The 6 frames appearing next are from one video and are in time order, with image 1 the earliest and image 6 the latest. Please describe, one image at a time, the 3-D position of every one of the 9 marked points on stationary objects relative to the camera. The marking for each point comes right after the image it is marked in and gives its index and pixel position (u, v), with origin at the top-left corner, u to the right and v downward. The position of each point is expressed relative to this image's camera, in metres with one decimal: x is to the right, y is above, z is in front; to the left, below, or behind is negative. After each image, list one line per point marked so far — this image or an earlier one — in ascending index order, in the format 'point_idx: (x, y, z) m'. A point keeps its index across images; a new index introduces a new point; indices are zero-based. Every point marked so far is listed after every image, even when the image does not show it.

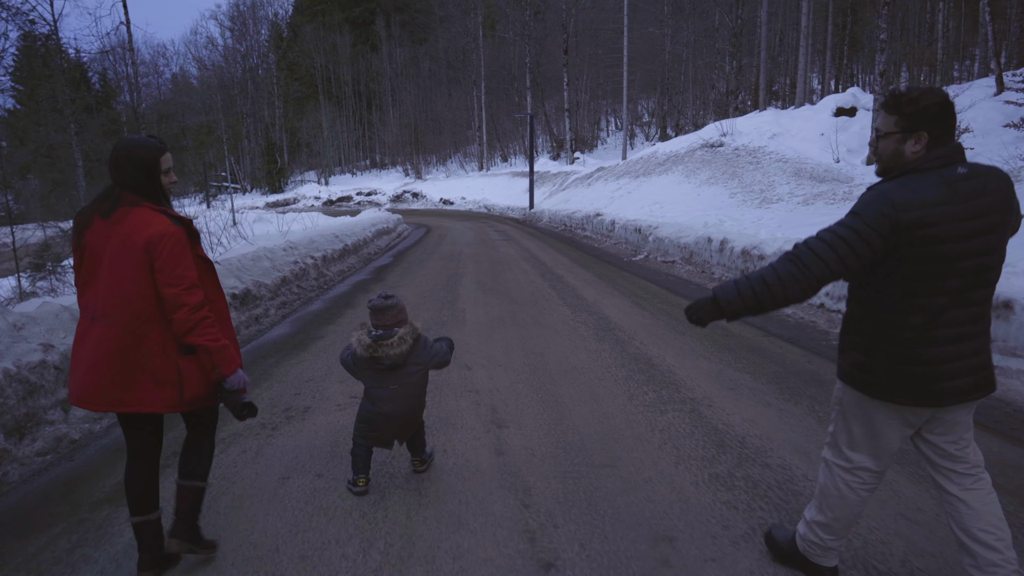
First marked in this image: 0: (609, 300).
0: (+1.5, -0.2, +8.9) m
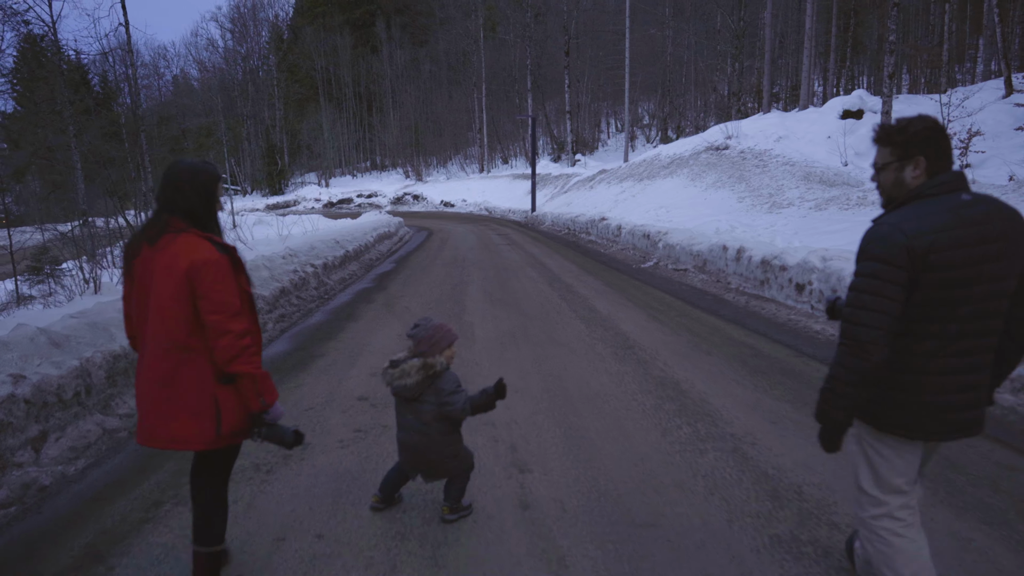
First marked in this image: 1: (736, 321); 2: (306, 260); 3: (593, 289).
0: (+1.6, -0.4, +8.5) m
1: (+2.9, -0.4, +7.7) m
2: (-4.0, +0.5, +11.5) m
3: (+1.4, 0.0, +10.6) m
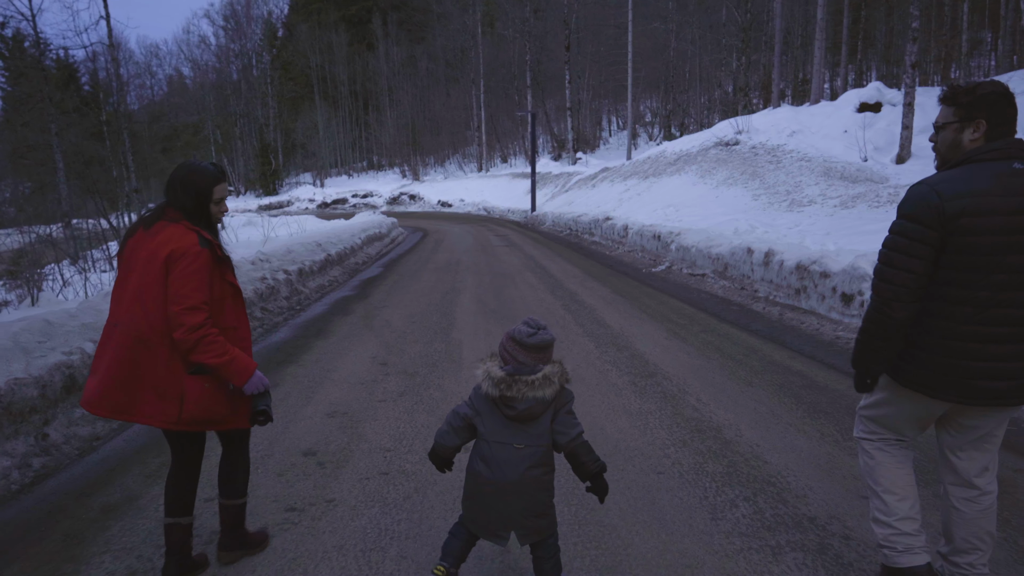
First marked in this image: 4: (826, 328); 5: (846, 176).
0: (+1.5, -0.5, +7.3) m
1: (+2.9, -0.6, +6.5) m
2: (-4.0, +0.4, +10.3) m
3: (+1.4, -0.1, +9.4) m
4: (+3.5, -0.4, +6.7) m
5: (+9.3, +3.1, +16.6) m
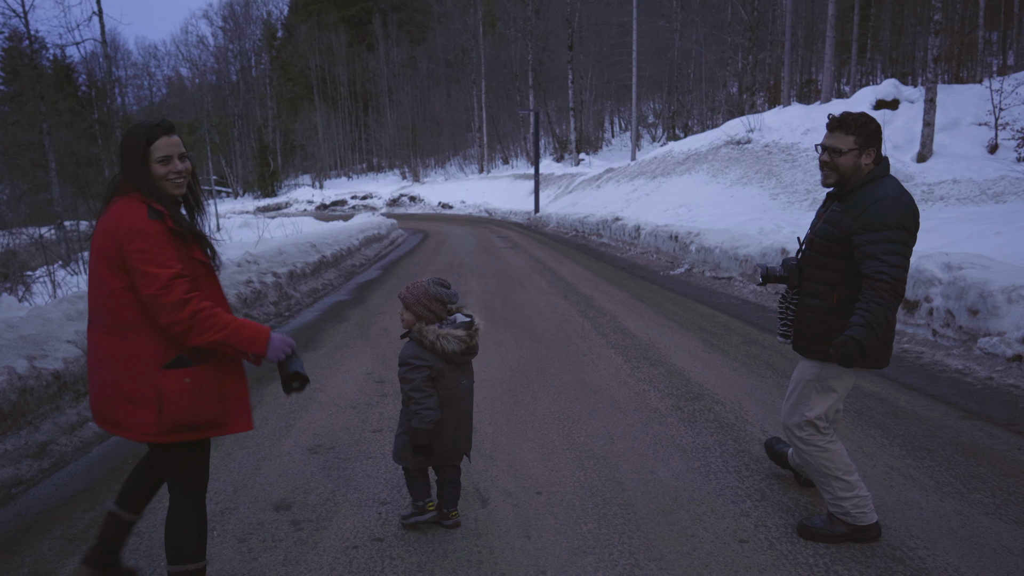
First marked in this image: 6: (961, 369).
0: (+1.7, -0.5, +6.4) m
1: (+3.0, -0.6, +5.6) m
2: (-3.9, +0.3, +9.5) m
3: (+1.5, -0.2, +8.5) m
4: (+3.7, -0.5, +5.9) m
5: (+9.5, +3.0, +15.8) m
6: (+3.7, -0.7, +4.9) m
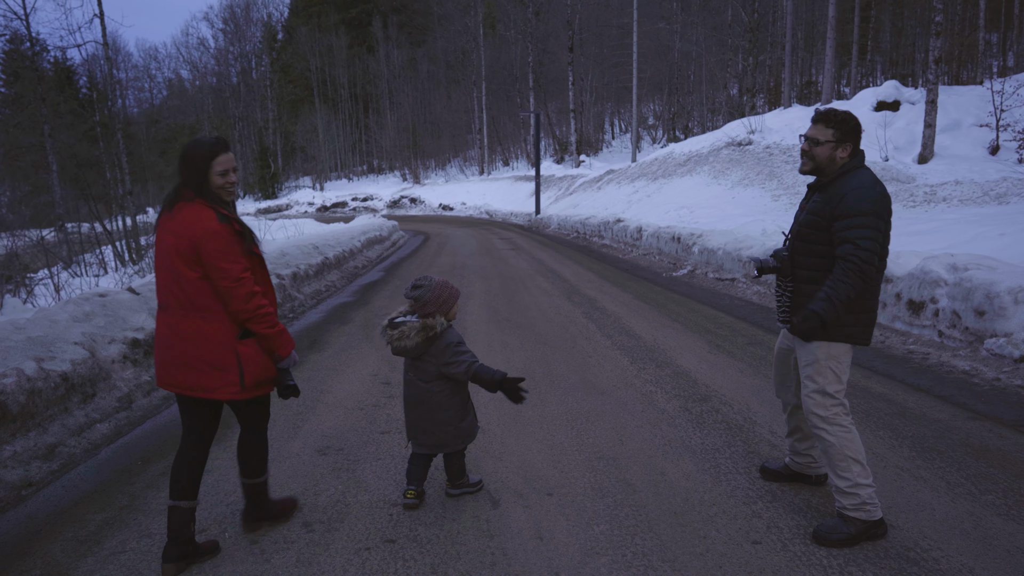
0: (+1.8, -0.6, +6.4) m
1: (+3.1, -0.6, +5.6) m
2: (-3.8, +0.3, +9.5) m
3: (+1.6, -0.2, +8.5) m
4: (+3.7, -0.5, +5.9) m
5: (+9.5, +3.0, +15.8) m
6: (+3.7, -0.7, +4.9) m
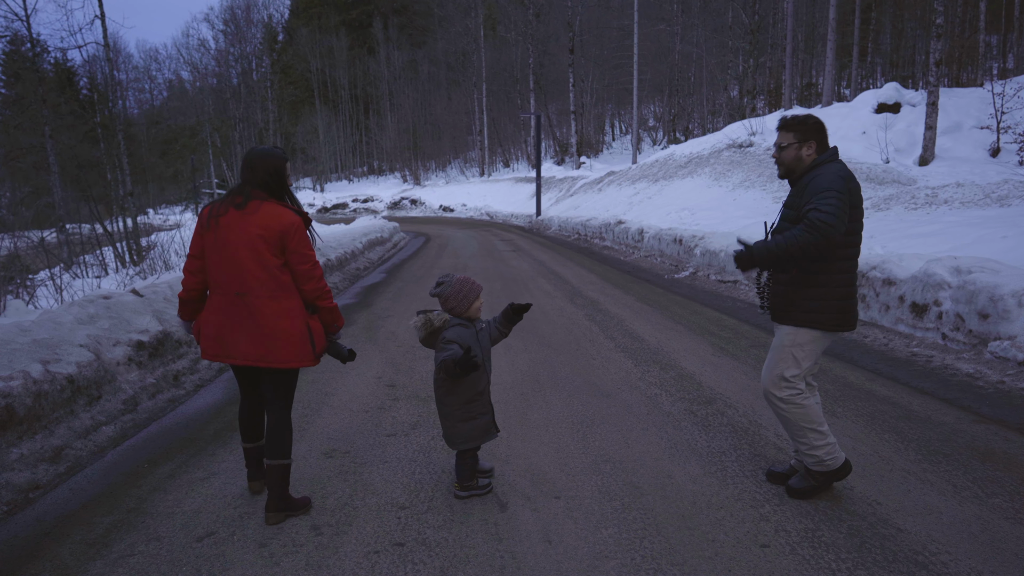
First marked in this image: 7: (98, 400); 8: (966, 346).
0: (+1.8, -0.6, +6.4) m
1: (+3.1, -0.7, +5.6) m
2: (-3.8, +0.3, +9.5) m
3: (+1.6, -0.3, +8.6) m
4: (+3.8, -0.5, +5.9) m
5: (+9.6, +2.9, +15.8) m
6: (+3.8, -0.7, +4.9) m
7: (-3.1, -0.8, +4.4) m
8: (+4.1, -0.5, +5.4) m
